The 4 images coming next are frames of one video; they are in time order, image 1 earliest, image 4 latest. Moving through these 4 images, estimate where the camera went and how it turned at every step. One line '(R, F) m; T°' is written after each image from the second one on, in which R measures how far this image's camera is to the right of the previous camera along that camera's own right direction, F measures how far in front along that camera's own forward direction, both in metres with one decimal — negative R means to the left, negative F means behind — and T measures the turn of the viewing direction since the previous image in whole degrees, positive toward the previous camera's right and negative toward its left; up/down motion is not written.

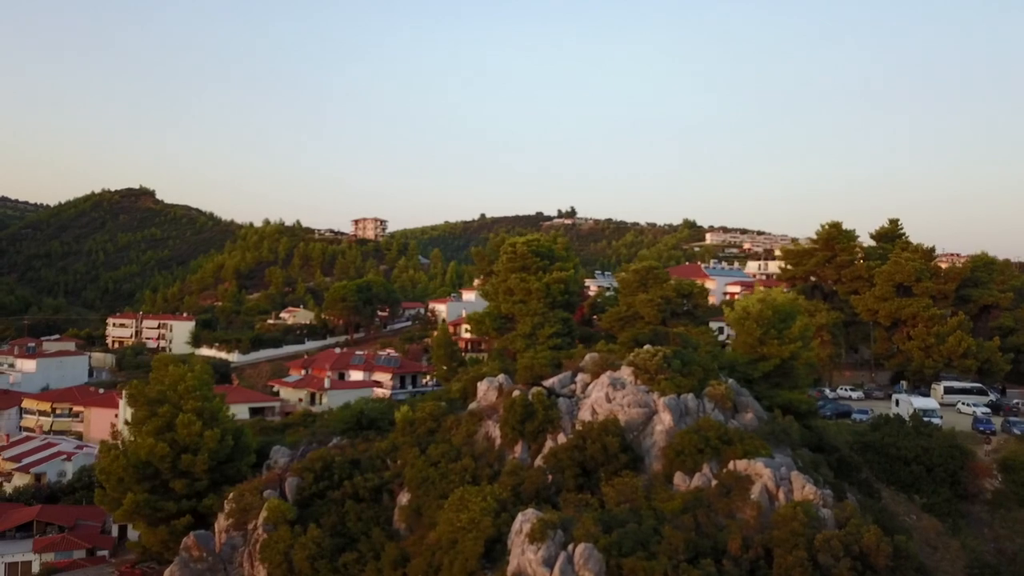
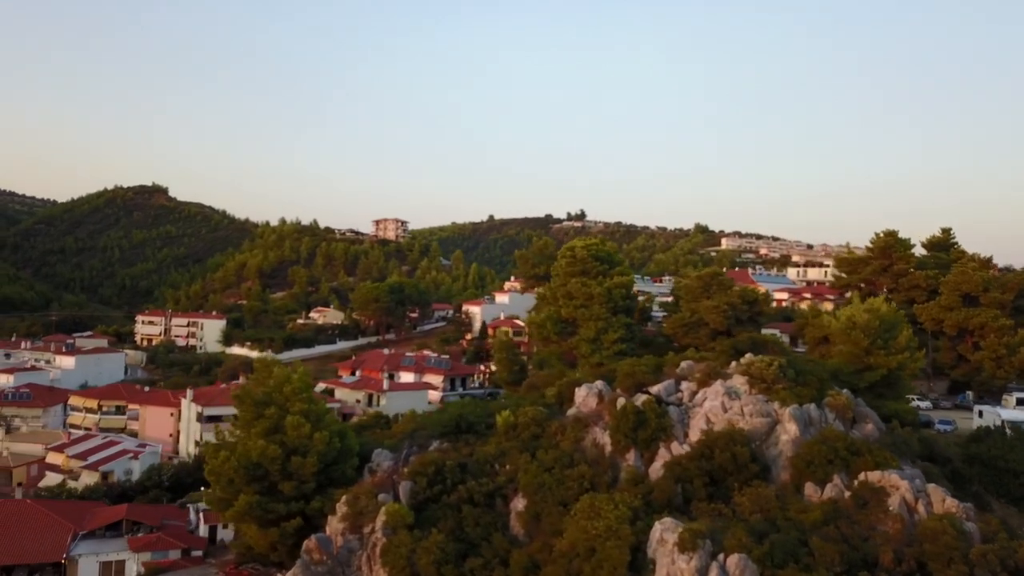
(-2.0, 0.0) m; 0°
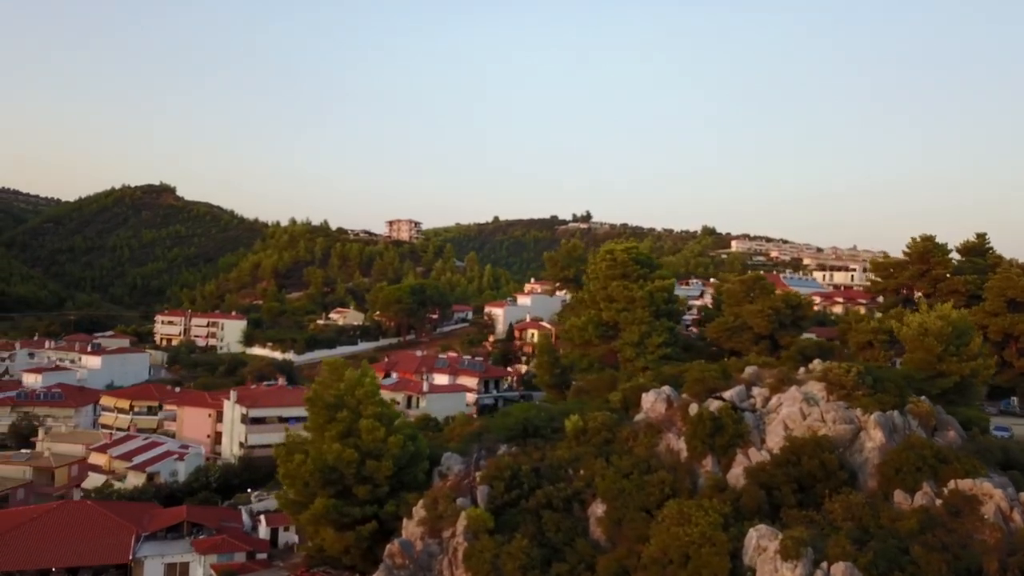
(-1.3, 0.0) m; 0°
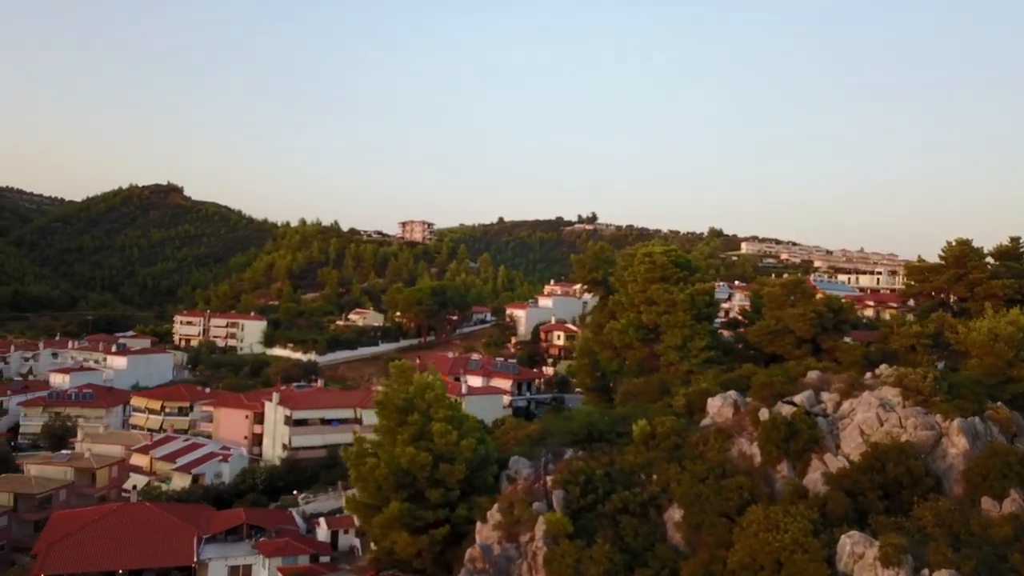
(-1.3, 0.0) m; 0°
